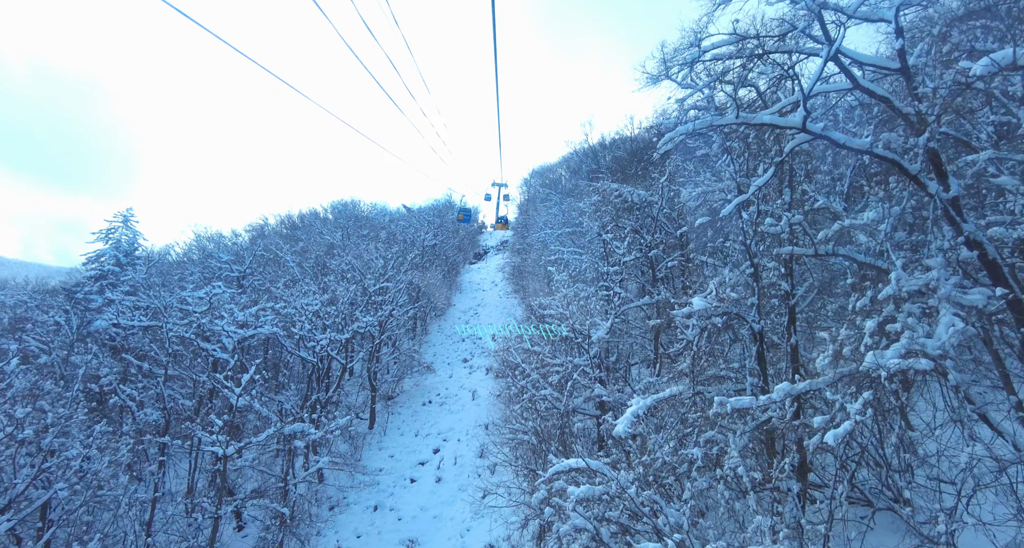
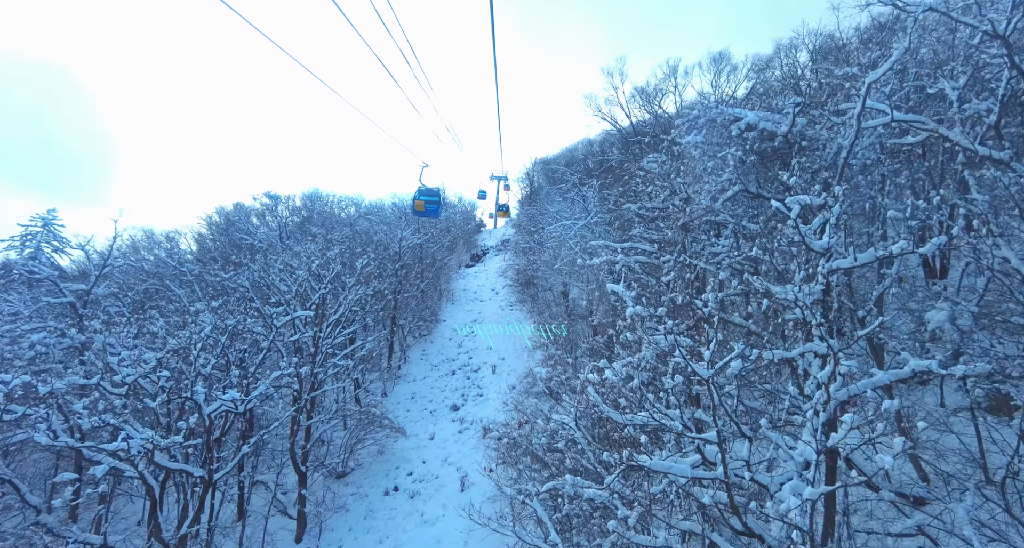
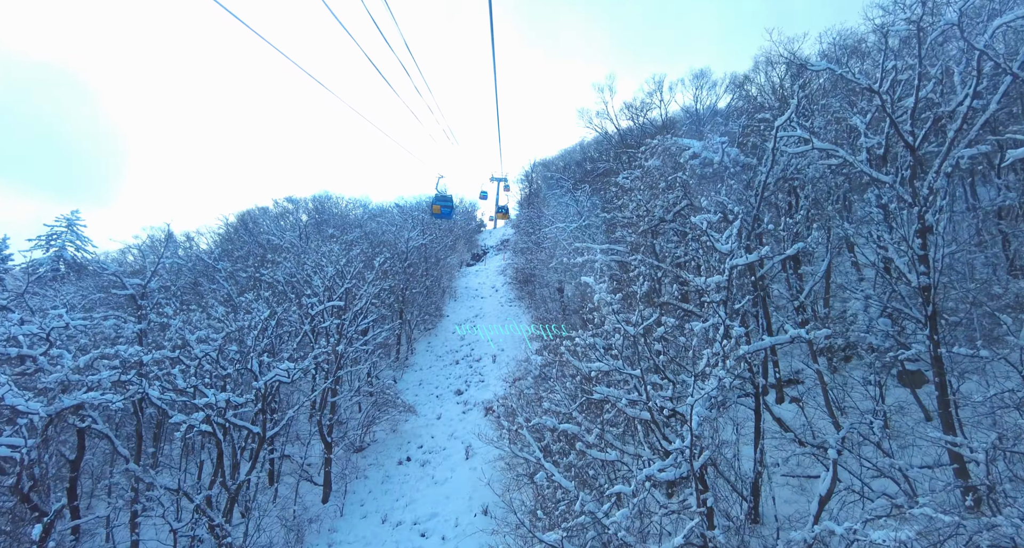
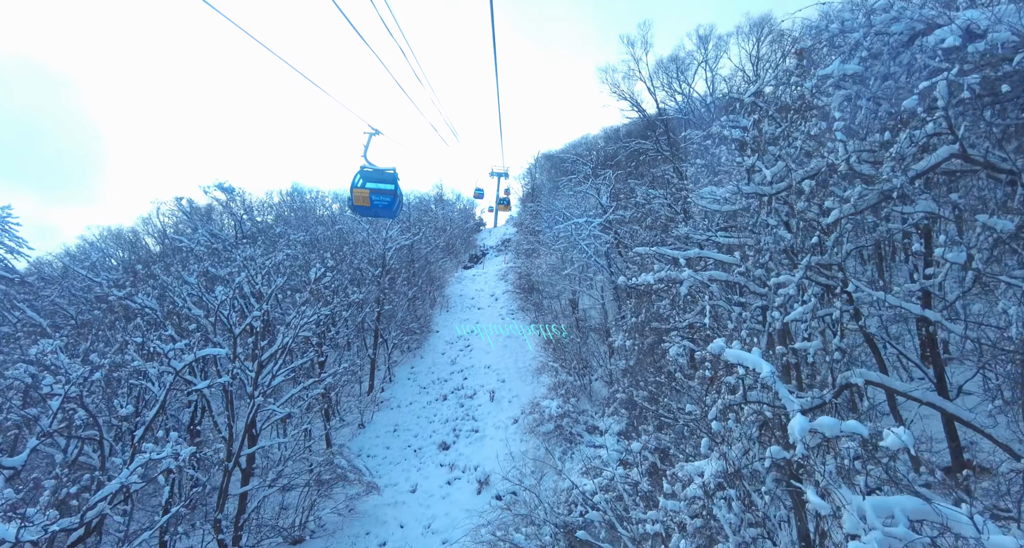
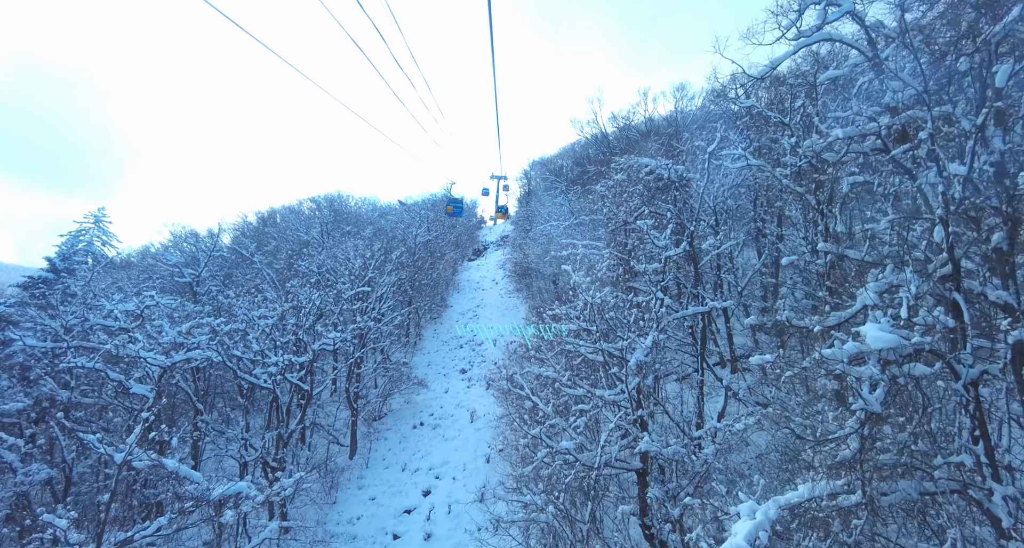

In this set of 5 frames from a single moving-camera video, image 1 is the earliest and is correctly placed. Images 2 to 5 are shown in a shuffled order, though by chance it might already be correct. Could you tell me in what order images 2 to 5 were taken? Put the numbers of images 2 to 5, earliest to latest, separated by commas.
5, 3, 2, 4
